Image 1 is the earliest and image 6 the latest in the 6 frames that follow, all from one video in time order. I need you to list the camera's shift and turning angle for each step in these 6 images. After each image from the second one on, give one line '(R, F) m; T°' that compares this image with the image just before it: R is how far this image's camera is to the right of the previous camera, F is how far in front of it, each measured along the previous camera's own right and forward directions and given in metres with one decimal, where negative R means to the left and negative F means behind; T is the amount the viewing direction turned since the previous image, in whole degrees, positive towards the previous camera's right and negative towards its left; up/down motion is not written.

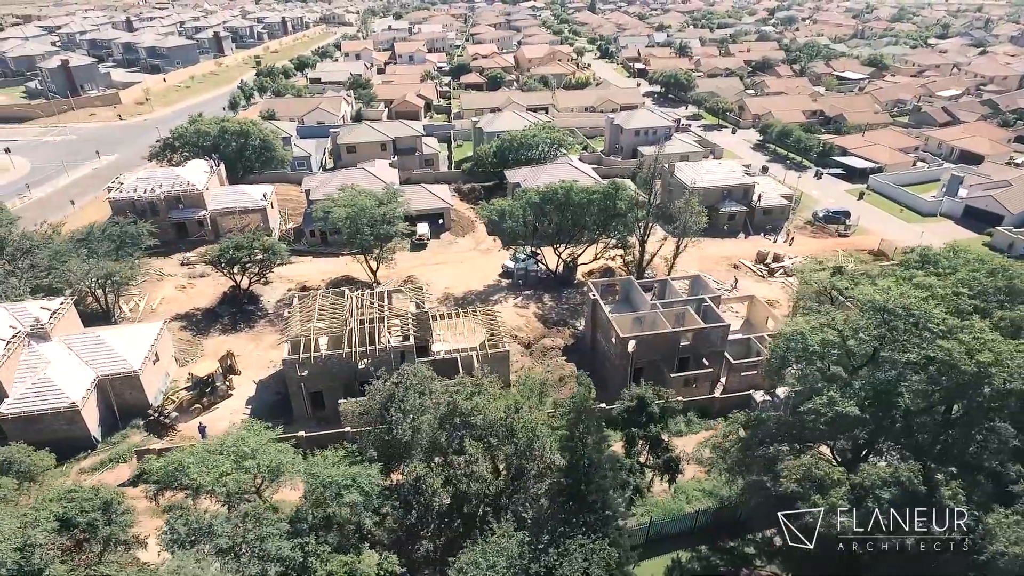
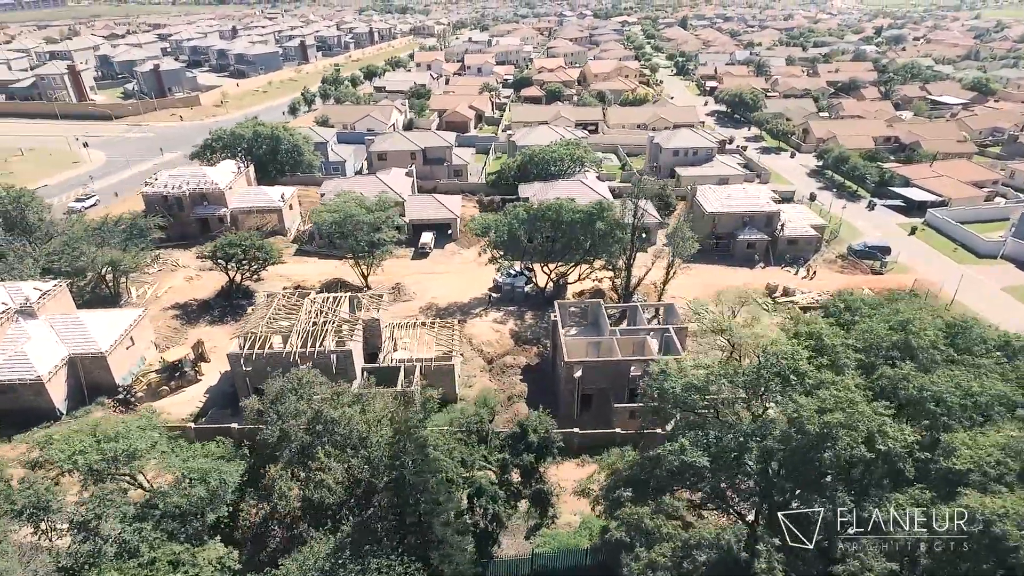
(+6.5, +0.6) m; -8°
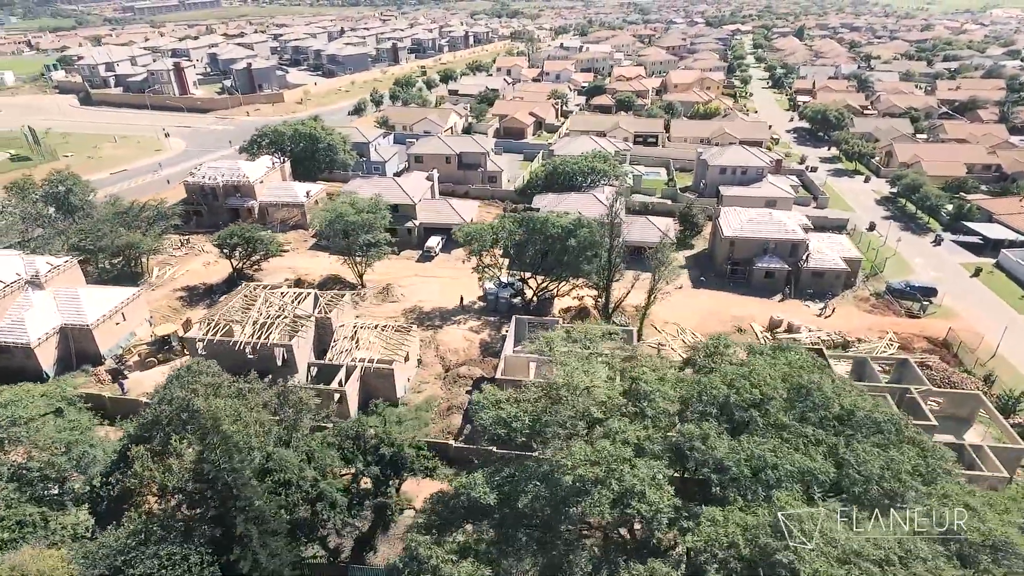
(+7.6, +0.8) m; -9°
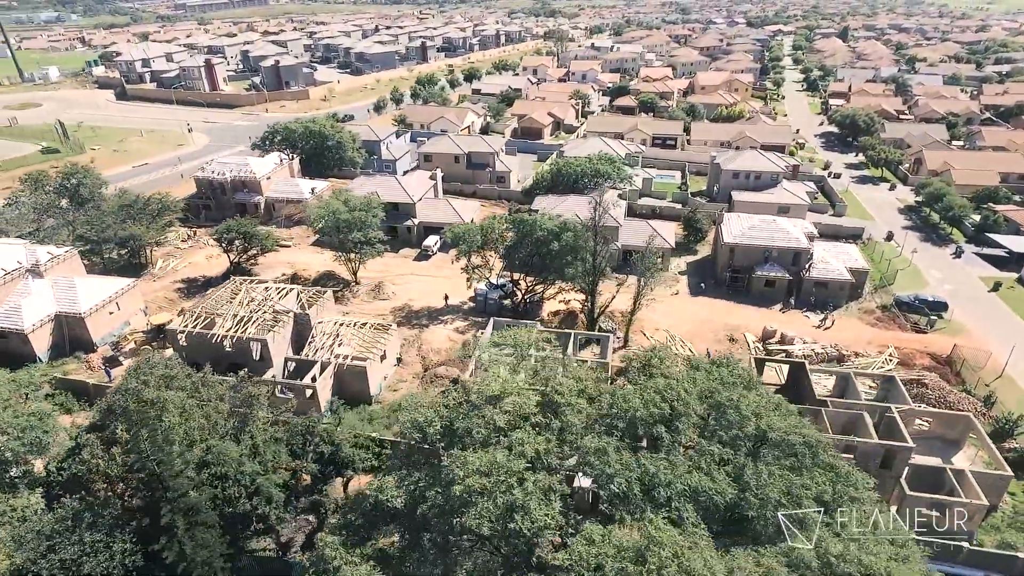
(+3.1, +0.2) m; -3°
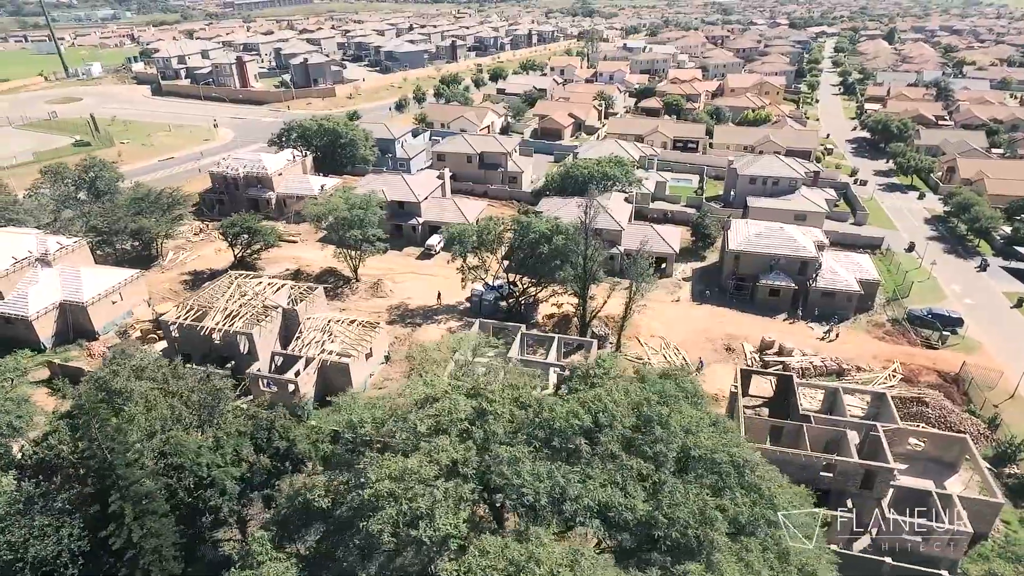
(+2.5, +0.2) m; -3°
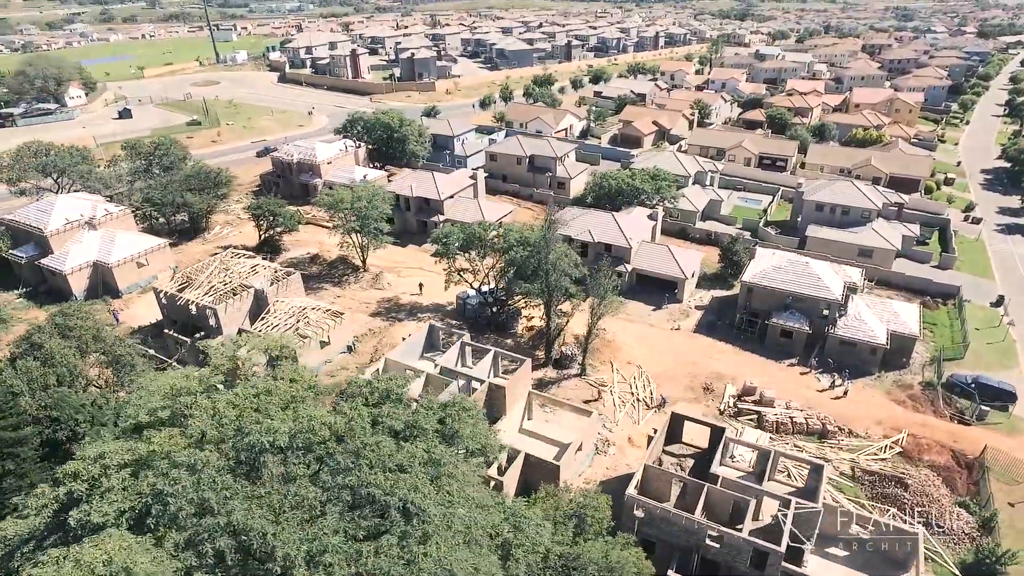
(+9.5, +1.5) m; -12°
